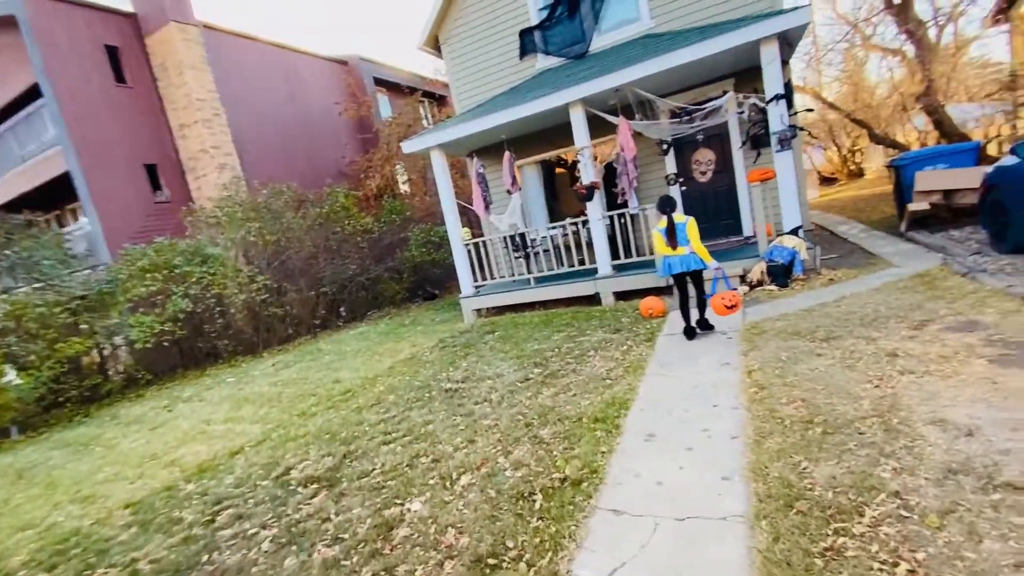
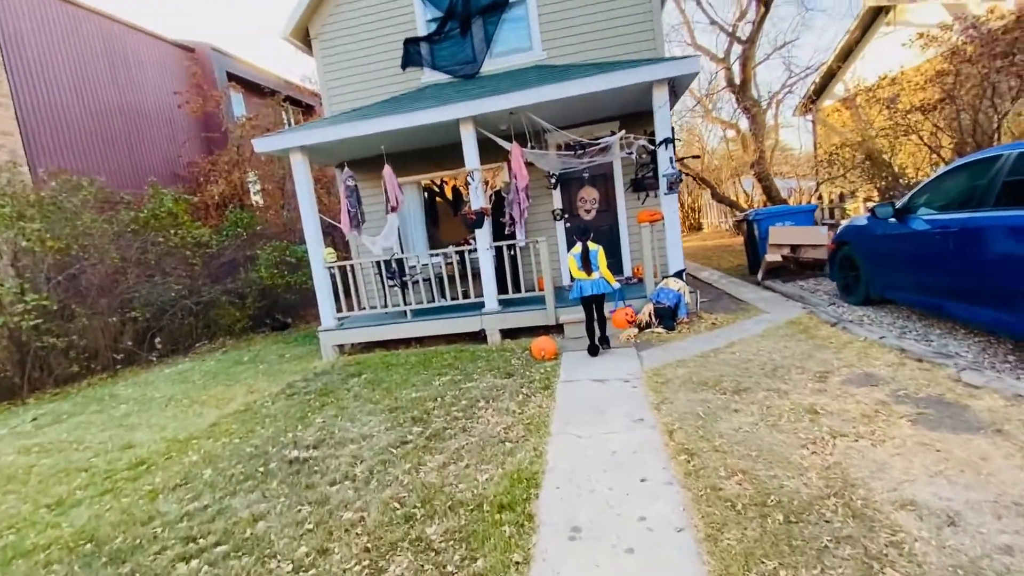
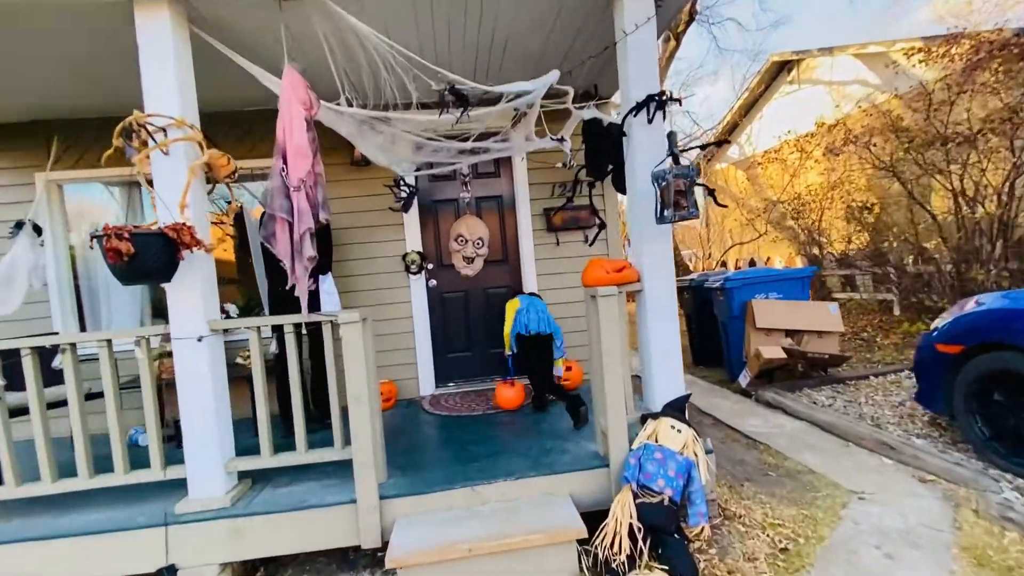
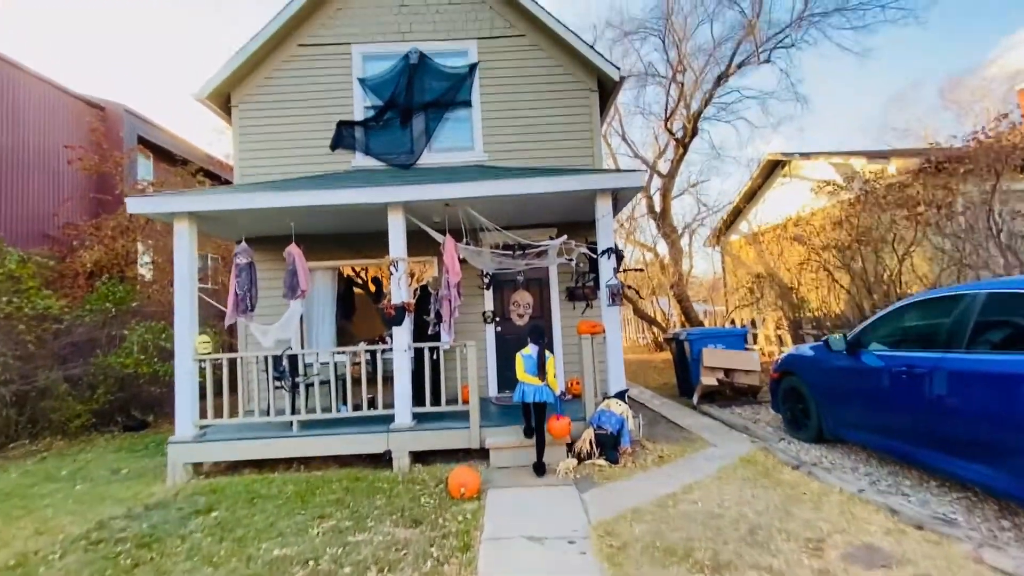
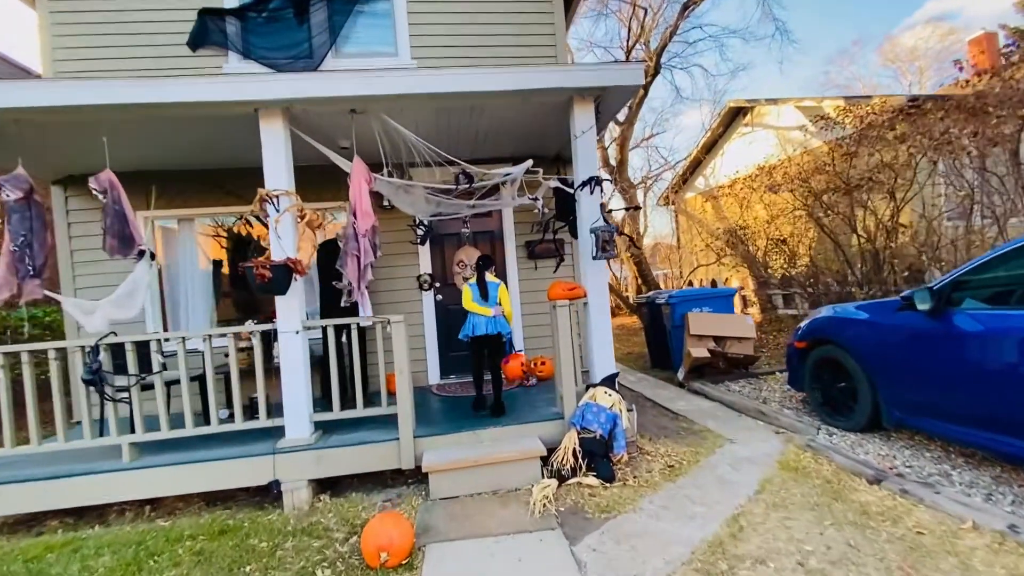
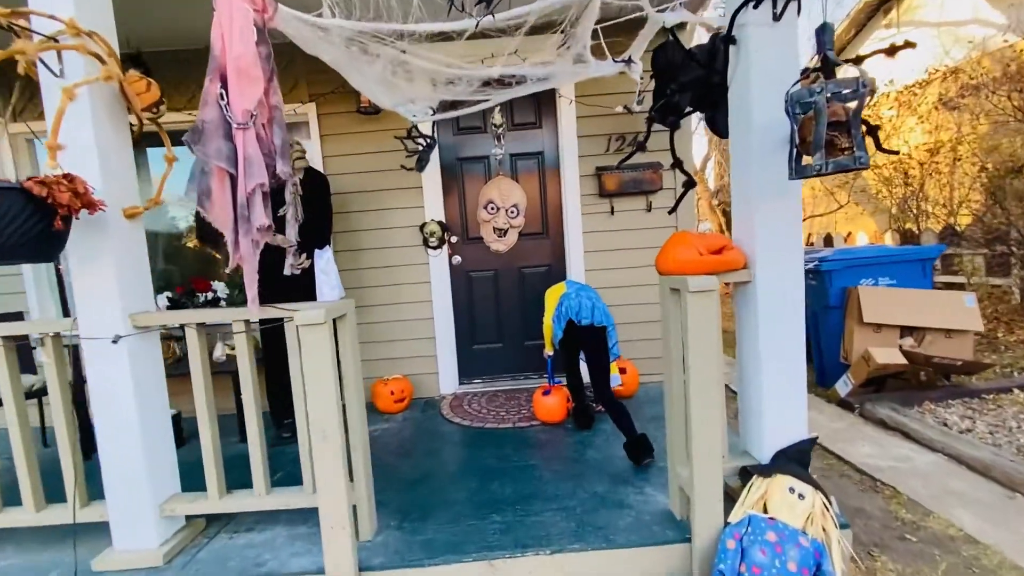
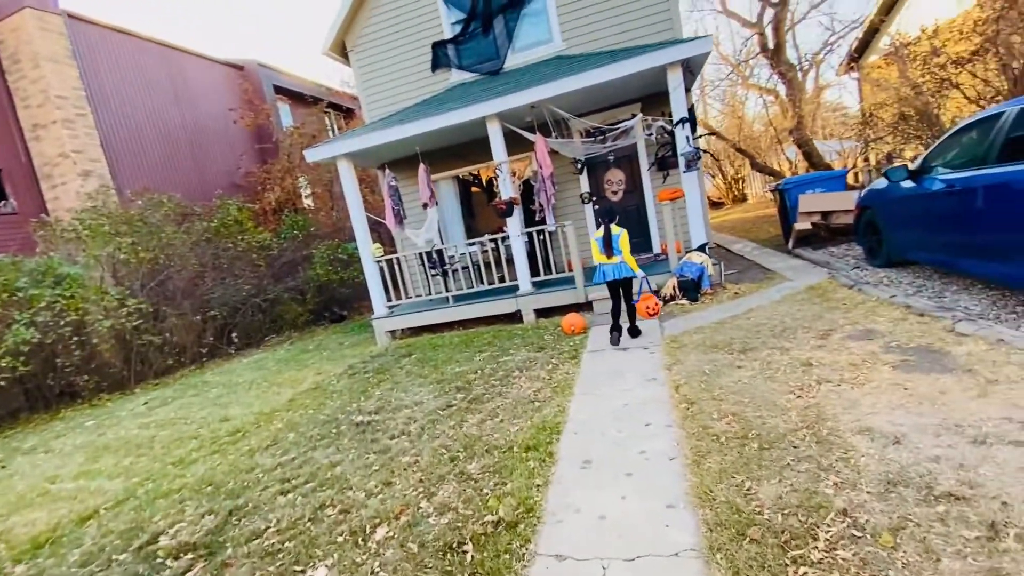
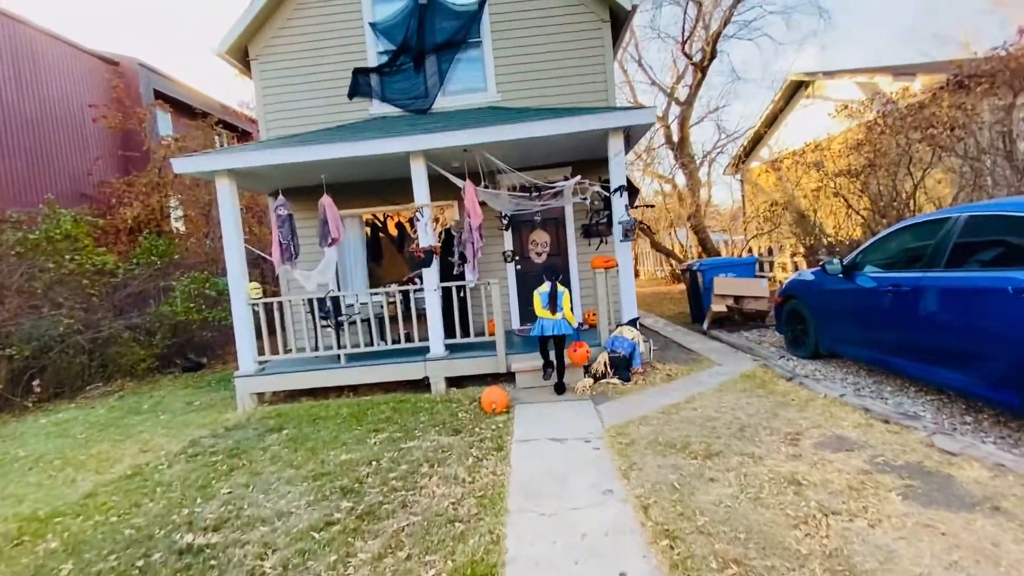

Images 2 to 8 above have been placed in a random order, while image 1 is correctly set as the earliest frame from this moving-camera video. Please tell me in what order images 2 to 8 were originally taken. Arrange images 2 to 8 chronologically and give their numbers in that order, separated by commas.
7, 2, 8, 4, 5, 3, 6
